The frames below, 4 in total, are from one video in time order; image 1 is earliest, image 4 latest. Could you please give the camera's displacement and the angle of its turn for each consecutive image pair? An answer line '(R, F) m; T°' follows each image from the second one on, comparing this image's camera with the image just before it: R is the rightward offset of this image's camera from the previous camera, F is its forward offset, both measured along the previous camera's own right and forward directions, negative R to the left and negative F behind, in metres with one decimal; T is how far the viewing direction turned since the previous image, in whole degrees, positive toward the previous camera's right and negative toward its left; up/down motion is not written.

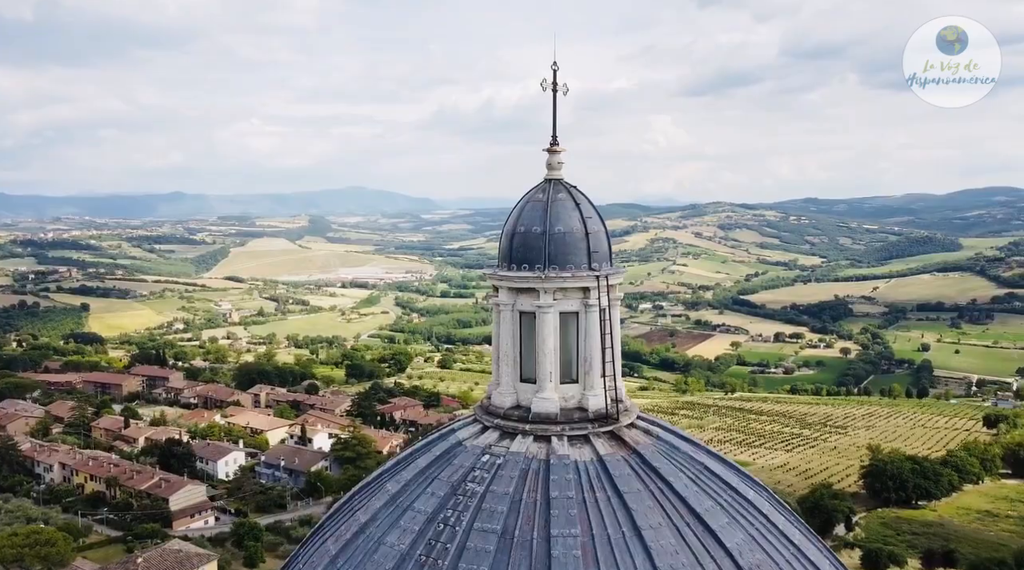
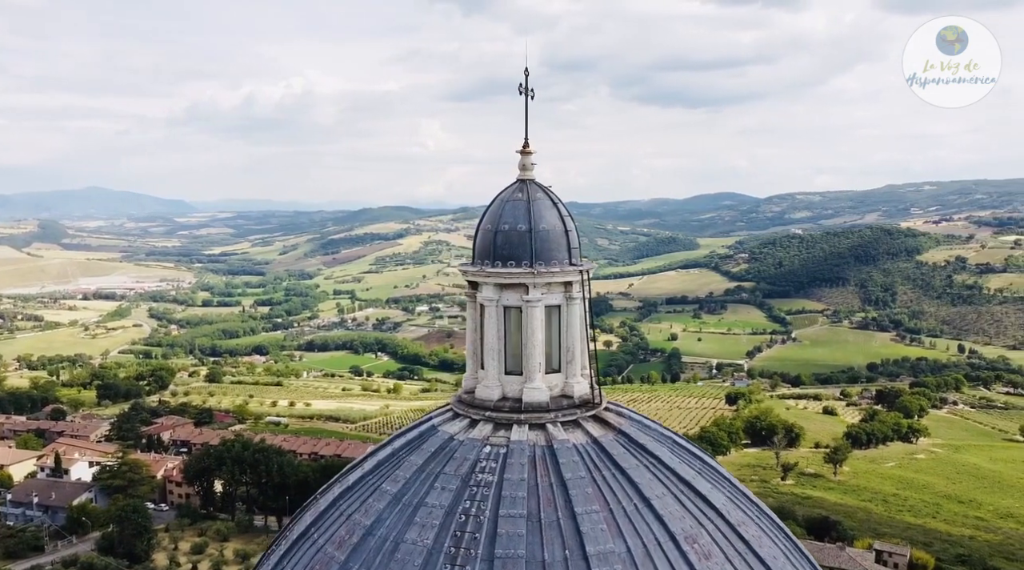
(-10.0, +0.7) m; +20°
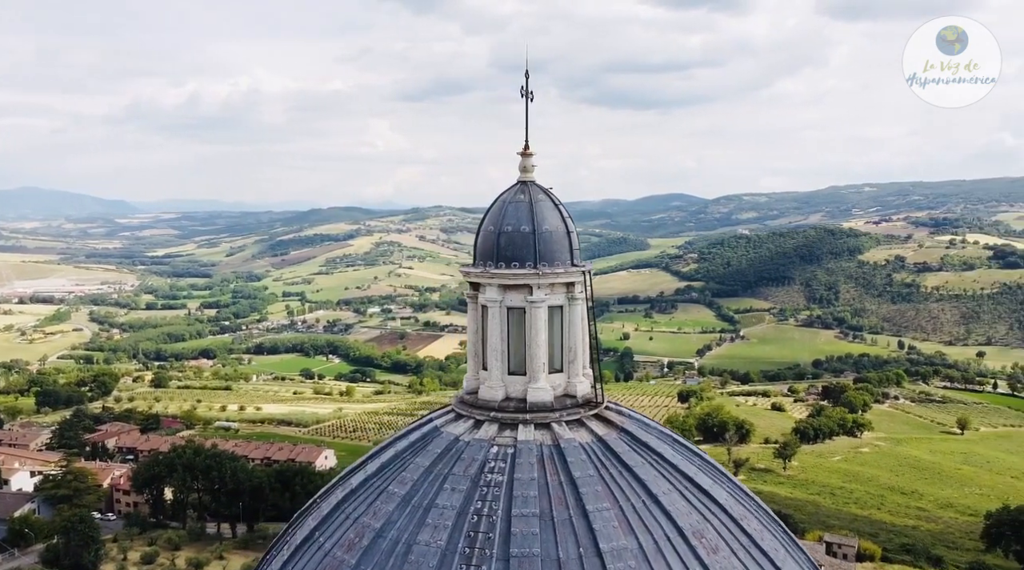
(-2.4, +0.3) m; +5°
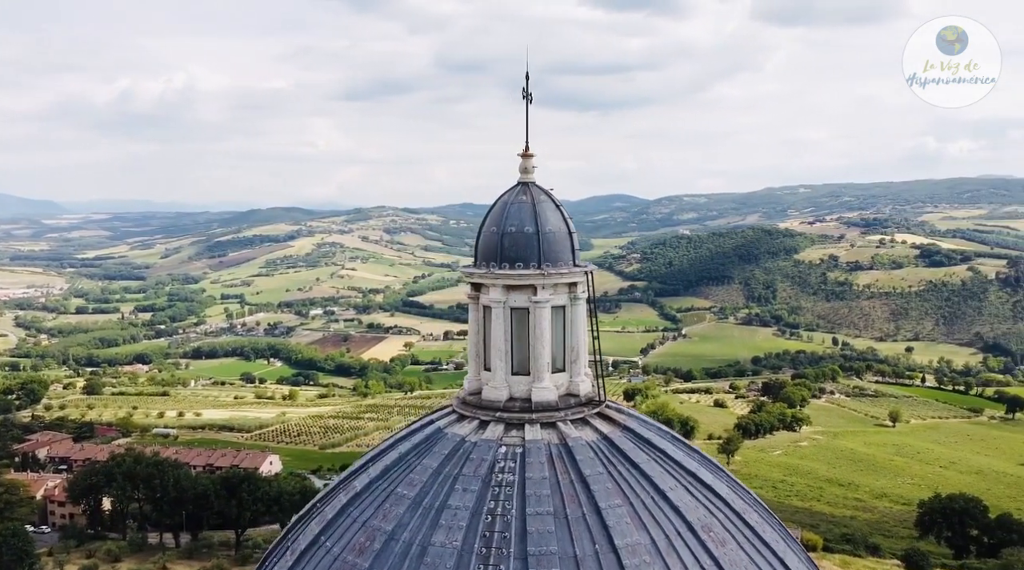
(-2.8, +0.5) m; +5°
